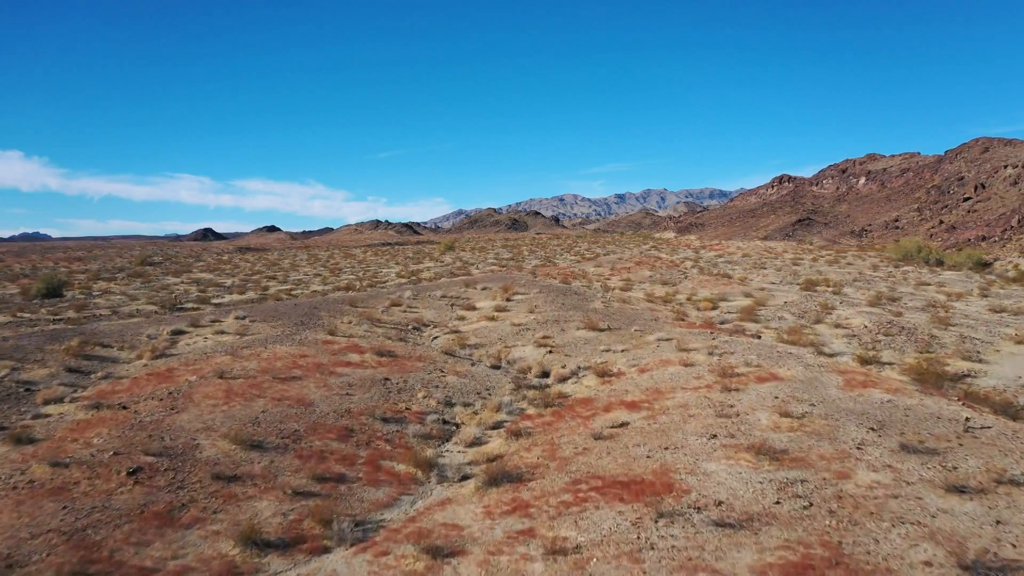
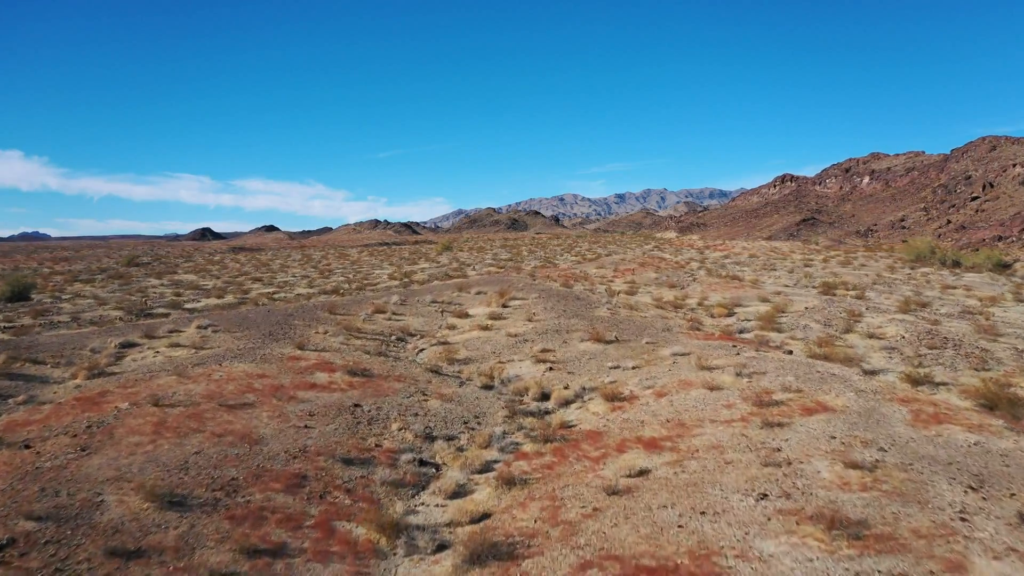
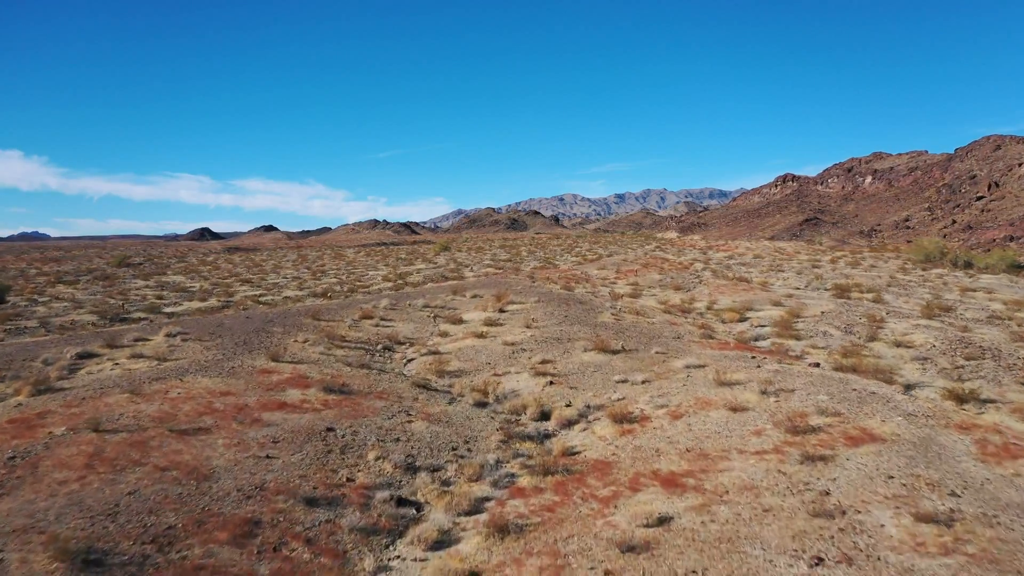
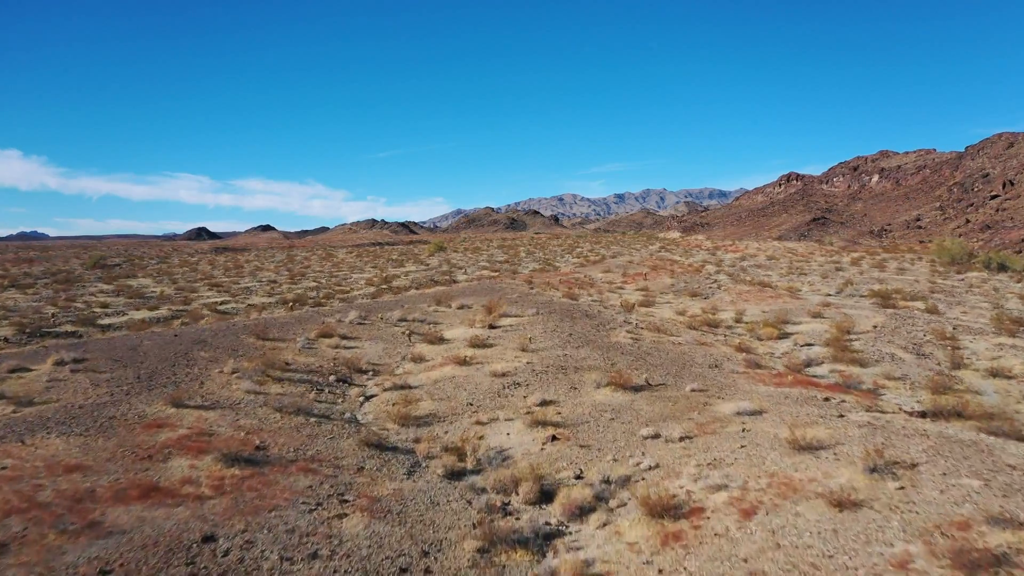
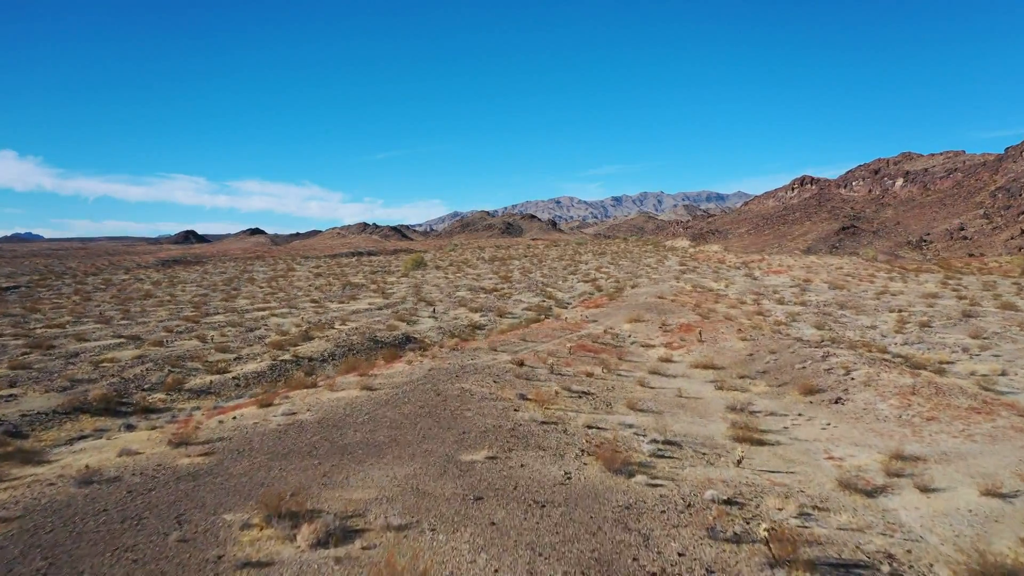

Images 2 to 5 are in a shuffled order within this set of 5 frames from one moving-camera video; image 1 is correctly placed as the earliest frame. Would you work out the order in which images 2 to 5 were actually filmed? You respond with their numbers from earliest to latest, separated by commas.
2, 3, 4, 5
